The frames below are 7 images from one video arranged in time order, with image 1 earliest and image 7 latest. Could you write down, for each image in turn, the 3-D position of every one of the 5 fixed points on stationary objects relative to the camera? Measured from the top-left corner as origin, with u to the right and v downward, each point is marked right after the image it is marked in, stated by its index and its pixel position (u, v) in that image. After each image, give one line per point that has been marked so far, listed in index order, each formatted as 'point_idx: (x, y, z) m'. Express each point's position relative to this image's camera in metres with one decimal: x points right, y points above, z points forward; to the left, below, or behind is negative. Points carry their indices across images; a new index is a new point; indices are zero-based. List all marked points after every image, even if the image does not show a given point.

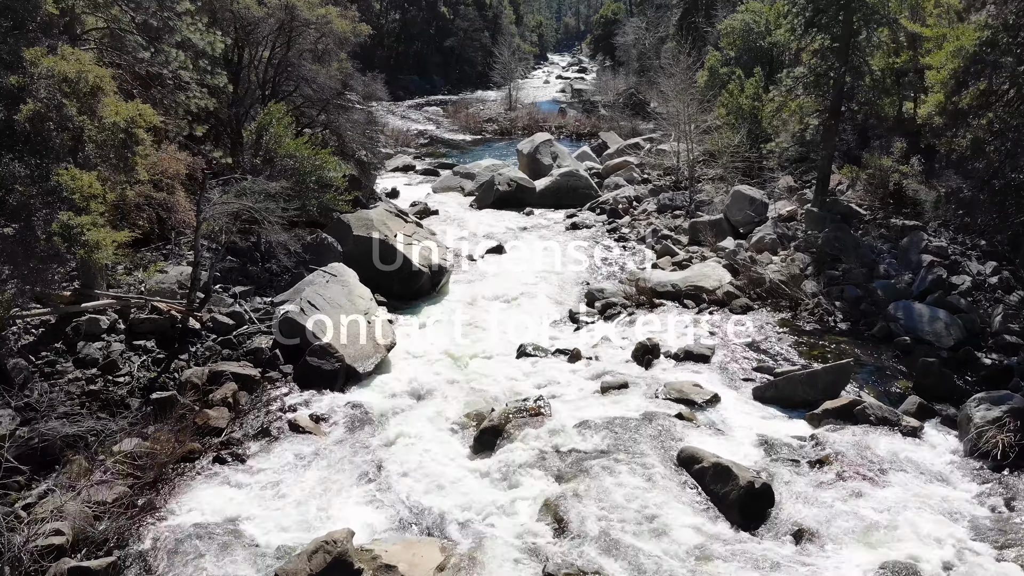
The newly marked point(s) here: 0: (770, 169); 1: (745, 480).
0: (+6.3, +2.9, +19.8) m
1: (+2.1, -1.7, +7.4) m
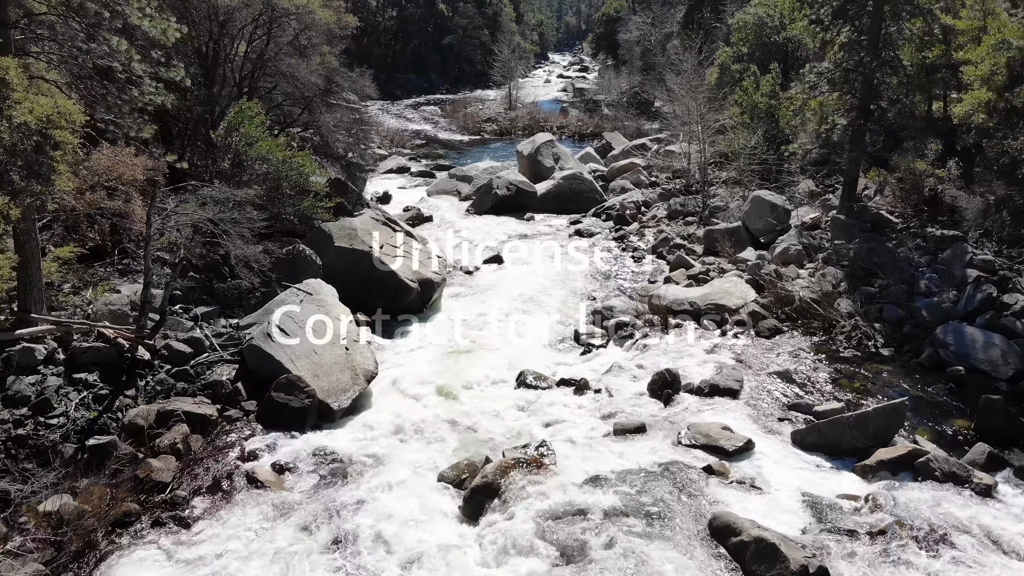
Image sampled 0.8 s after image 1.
0: (+6.3, +2.6, +18.4) m
1: (+2.1, -2.0, +6.0) m
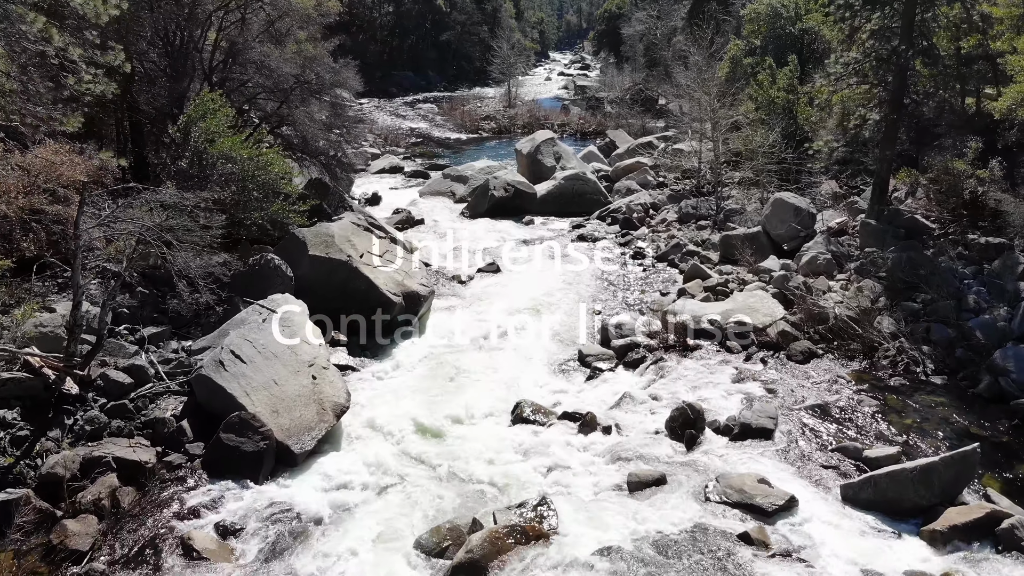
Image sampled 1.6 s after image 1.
0: (+6.2, +2.4, +17.0) m
1: (+2.0, -2.2, +4.6) m
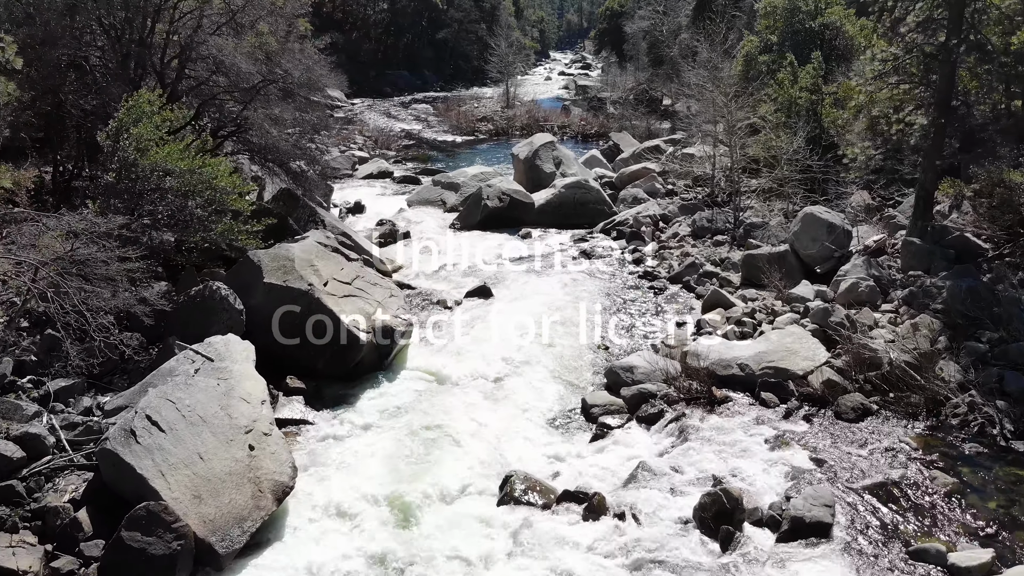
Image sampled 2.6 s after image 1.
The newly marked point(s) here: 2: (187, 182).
0: (+6.1, +2.0, +15.4) m
1: (+1.9, -2.6, +2.9) m
2: (-3.7, +1.2, +9.1) m
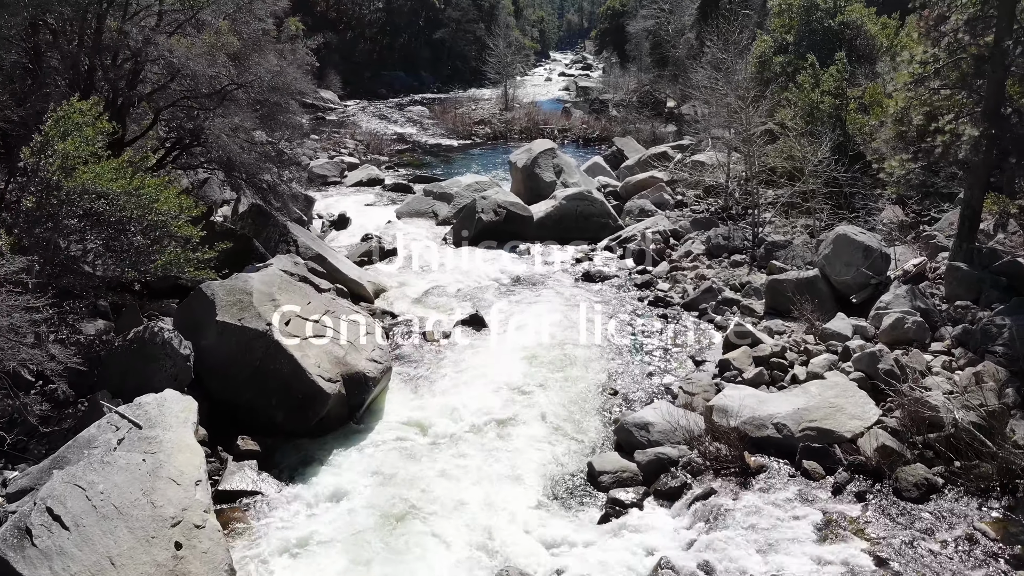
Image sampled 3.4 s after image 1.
0: (+6.1, +1.6, +14.0) m
1: (+1.9, -3.1, +1.5) m
2: (-3.7, +0.8, +7.7) m
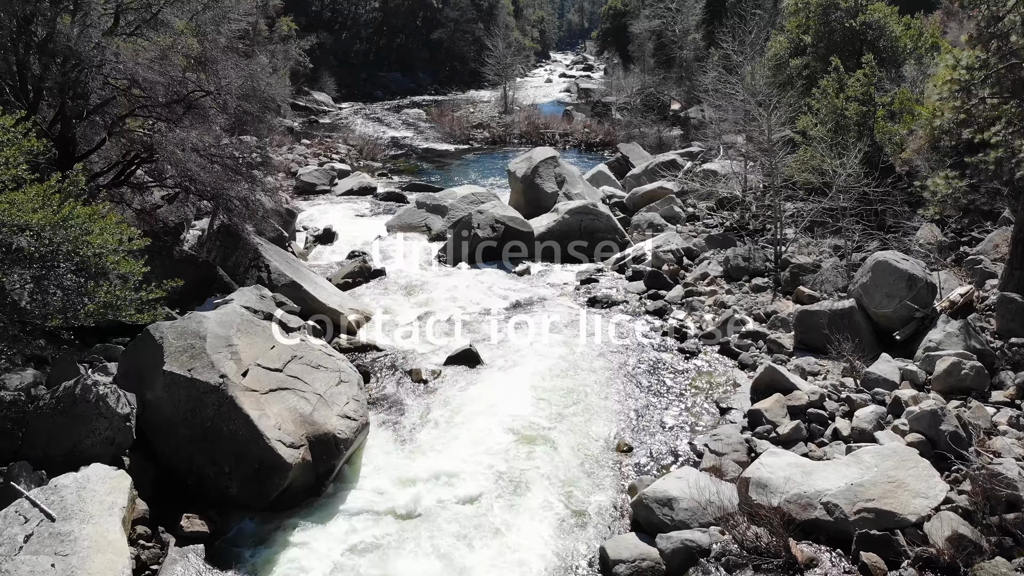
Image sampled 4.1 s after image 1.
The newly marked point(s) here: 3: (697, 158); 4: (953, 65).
0: (+6.1, +1.2, +12.8) m
1: (+1.8, -3.4, +0.4) m
2: (-3.7, +0.4, +6.6) m
3: (+4.5, +3.2, +20.1) m
4: (+5.8, +3.0, +10.7) m
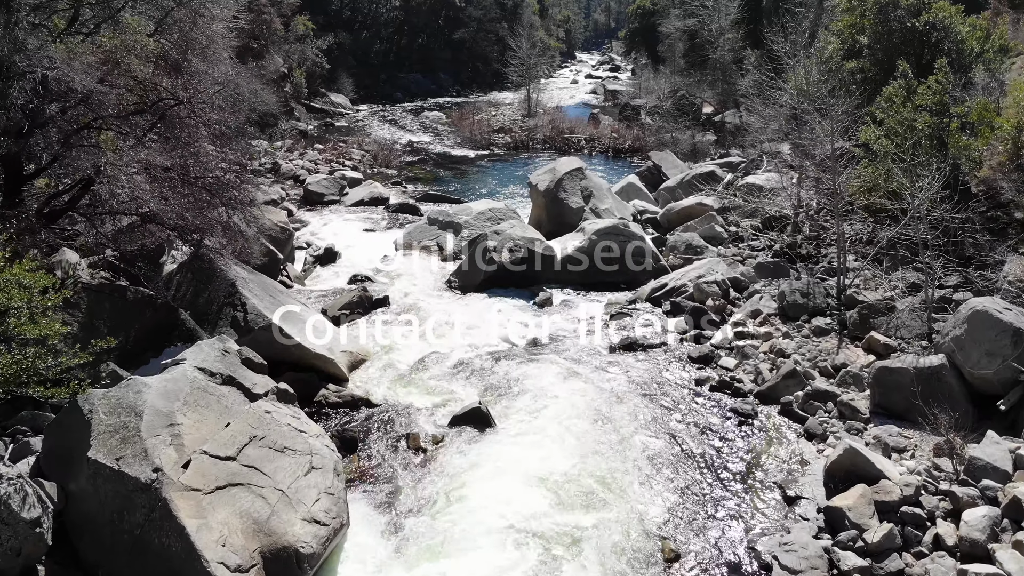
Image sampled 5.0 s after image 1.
0: (+6.4, +0.7, +11.1) m
1: (+1.7, -3.9, -1.2) m
2: (-3.6, 0.0, +5.1) m
3: (+5.0, +2.7, +18.4) m
4: (+6.0, +2.4, +9.0) m
